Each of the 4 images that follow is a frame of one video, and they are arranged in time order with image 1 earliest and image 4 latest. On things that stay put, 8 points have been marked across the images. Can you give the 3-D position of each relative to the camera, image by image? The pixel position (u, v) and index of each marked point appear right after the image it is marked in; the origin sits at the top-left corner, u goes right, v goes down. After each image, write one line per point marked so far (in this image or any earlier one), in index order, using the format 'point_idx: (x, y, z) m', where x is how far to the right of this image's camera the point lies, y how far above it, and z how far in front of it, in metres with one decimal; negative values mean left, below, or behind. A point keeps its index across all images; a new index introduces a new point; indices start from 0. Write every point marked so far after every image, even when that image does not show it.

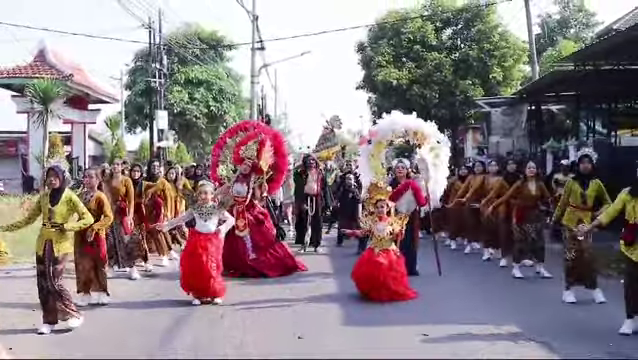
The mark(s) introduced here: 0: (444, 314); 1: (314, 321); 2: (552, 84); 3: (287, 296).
0: (+1.2, -1.3, +8.6) m
1: (-0.1, -1.3, +8.3) m
2: (+5.3, +2.2, +19.7) m
3: (-0.4, -1.3, +10.3) m
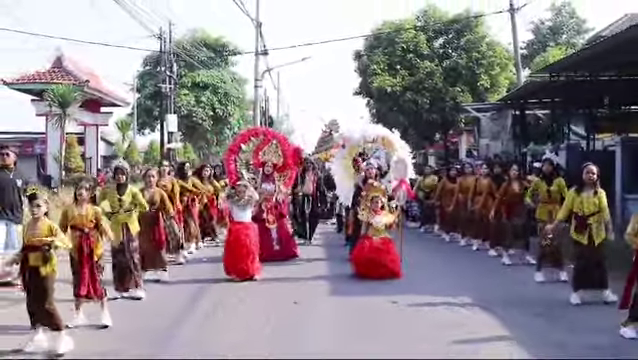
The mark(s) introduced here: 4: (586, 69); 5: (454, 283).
0: (+1.1, -1.3, +10.3) m
1: (-0.1, -1.3, +10.0) m
2: (+5.2, +2.2, +21.4) m
3: (-0.4, -1.3, +12.0) m
4: (+5.6, +2.4, +18.4) m
5: (+1.7, -1.3, +11.1) m
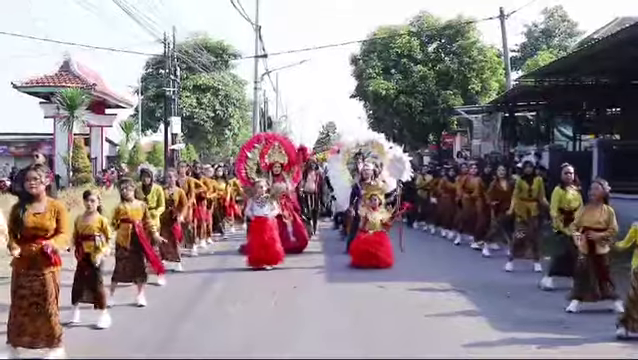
0: (+1.1, -1.3, +11.3) m
1: (-0.2, -1.3, +11.1) m
2: (+5.2, +2.2, +22.4) m
3: (-0.5, -1.3, +13.1) m
4: (+5.6, +2.4, +19.5) m
5: (+1.6, -1.3, +12.1) m
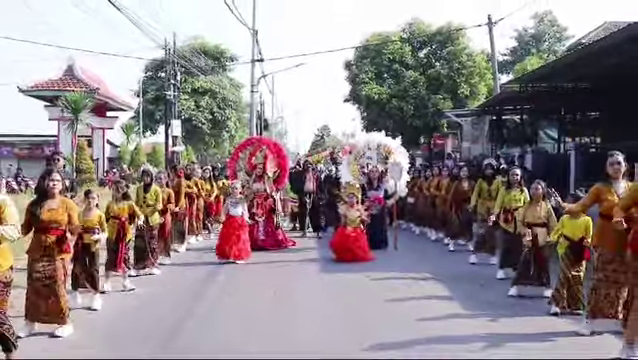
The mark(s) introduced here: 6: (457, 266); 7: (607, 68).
0: (+1.0, -1.3, +12.4) m
1: (-0.2, -1.3, +12.1) m
2: (+5.0, +2.2, +23.5) m
3: (-0.6, -1.3, +14.1) m
4: (+5.5, +2.4, +20.6) m
5: (+1.6, -1.3, +13.2) m
6: (+2.2, -1.3, +13.0) m
7: (+6.3, +2.5, +19.0) m
